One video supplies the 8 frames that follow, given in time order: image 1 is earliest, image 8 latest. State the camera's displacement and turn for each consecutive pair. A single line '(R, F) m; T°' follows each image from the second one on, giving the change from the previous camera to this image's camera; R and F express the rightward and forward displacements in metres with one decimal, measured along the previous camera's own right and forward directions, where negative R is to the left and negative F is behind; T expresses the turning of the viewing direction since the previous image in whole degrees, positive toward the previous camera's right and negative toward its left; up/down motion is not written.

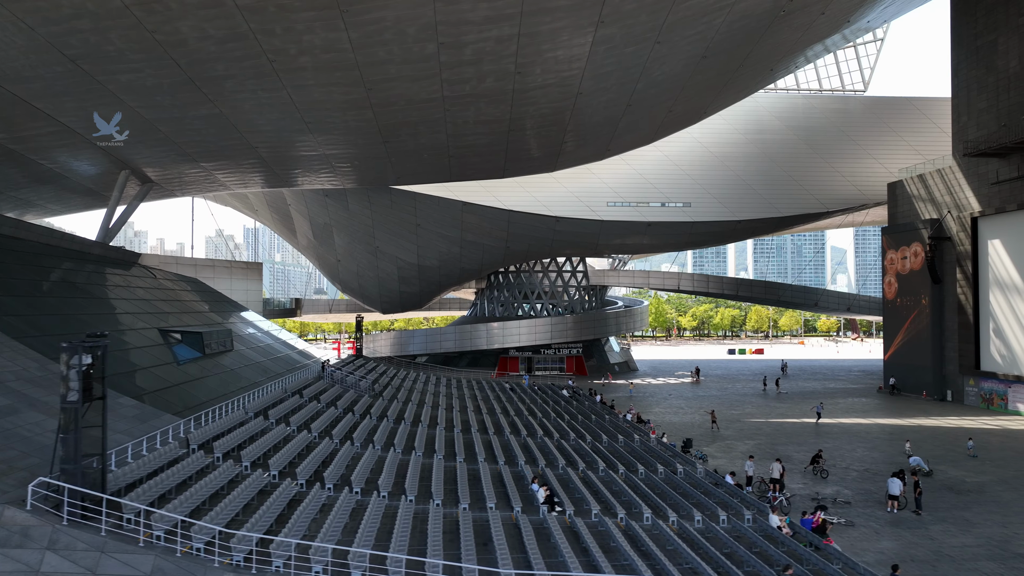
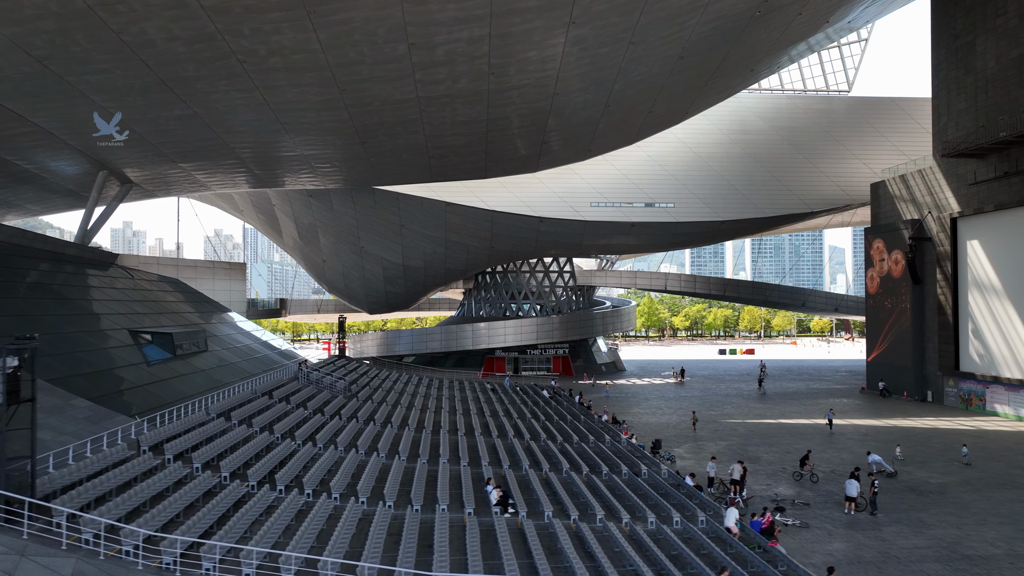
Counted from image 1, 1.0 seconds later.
(+0.7, 0.0) m; 0°
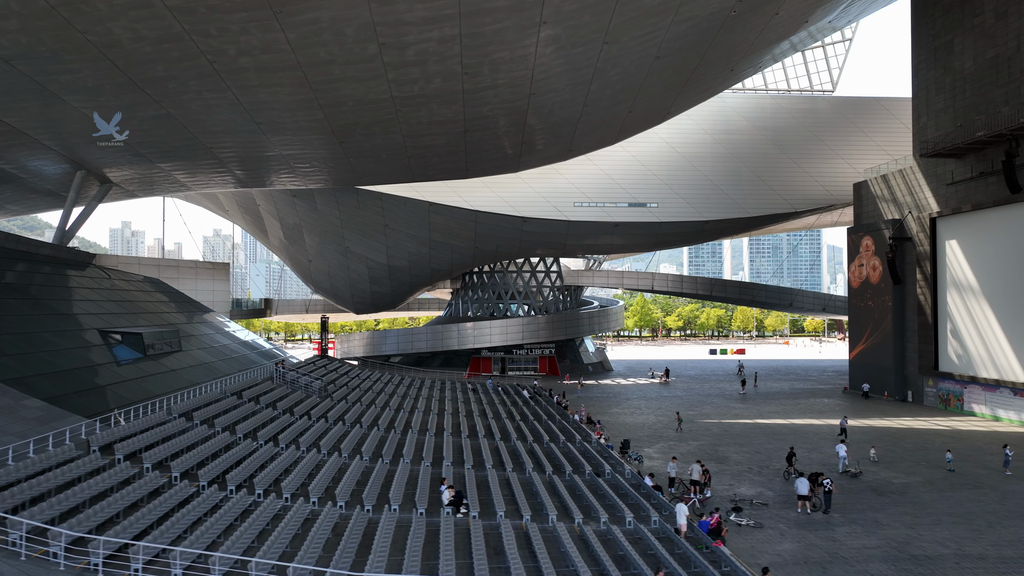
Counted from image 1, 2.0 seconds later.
(+0.7, 0.0) m; 0°
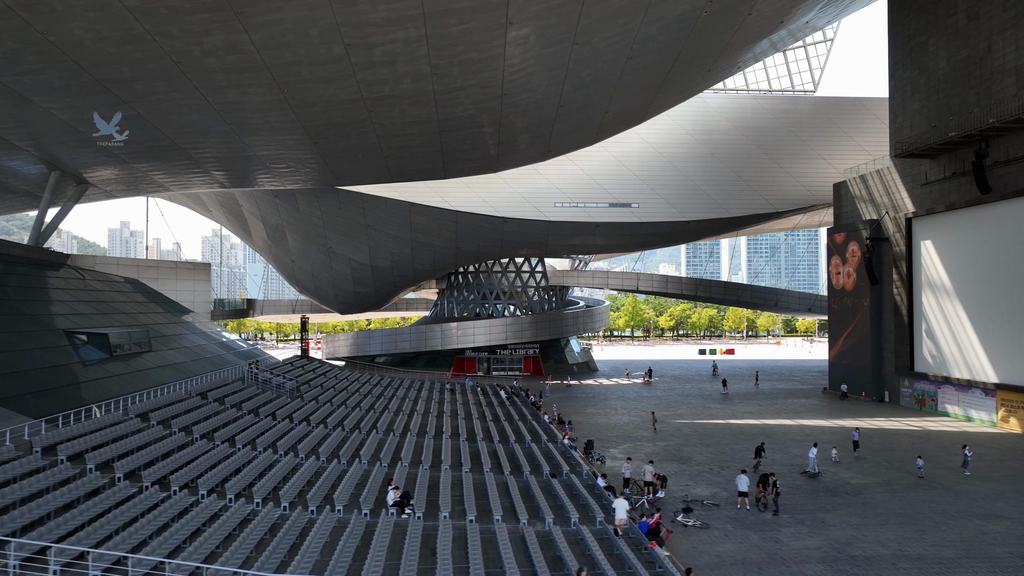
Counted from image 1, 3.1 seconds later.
(+0.8, 0.0) m; 0°
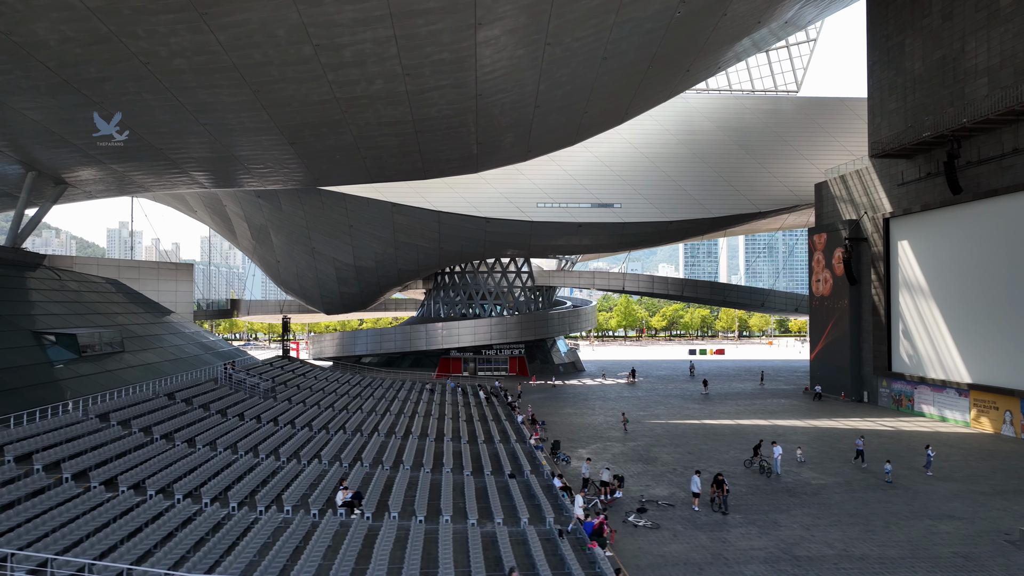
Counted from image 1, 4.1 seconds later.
(+0.8, 0.0) m; 0°
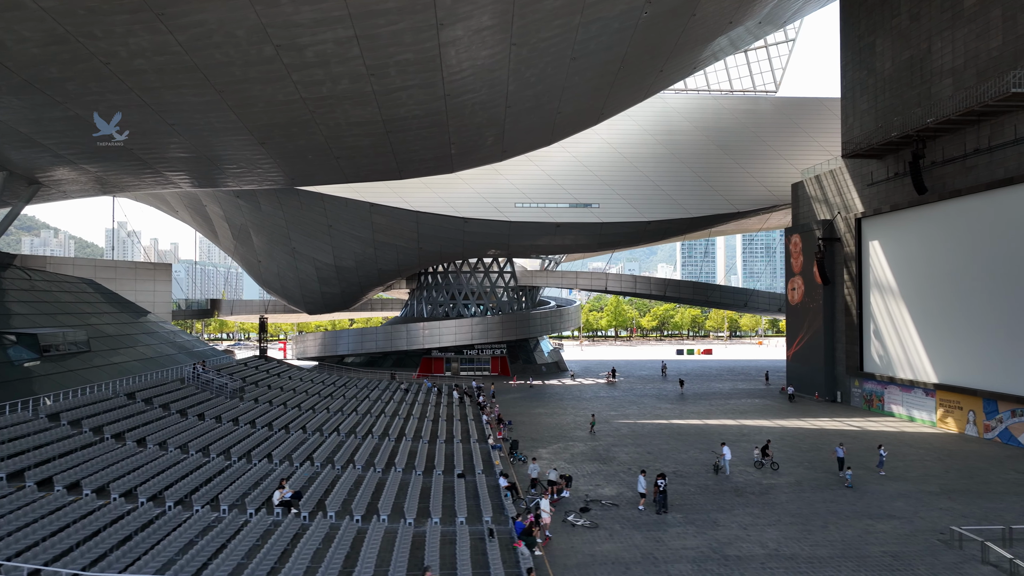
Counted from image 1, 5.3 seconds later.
(+0.9, 0.0) m; 0°
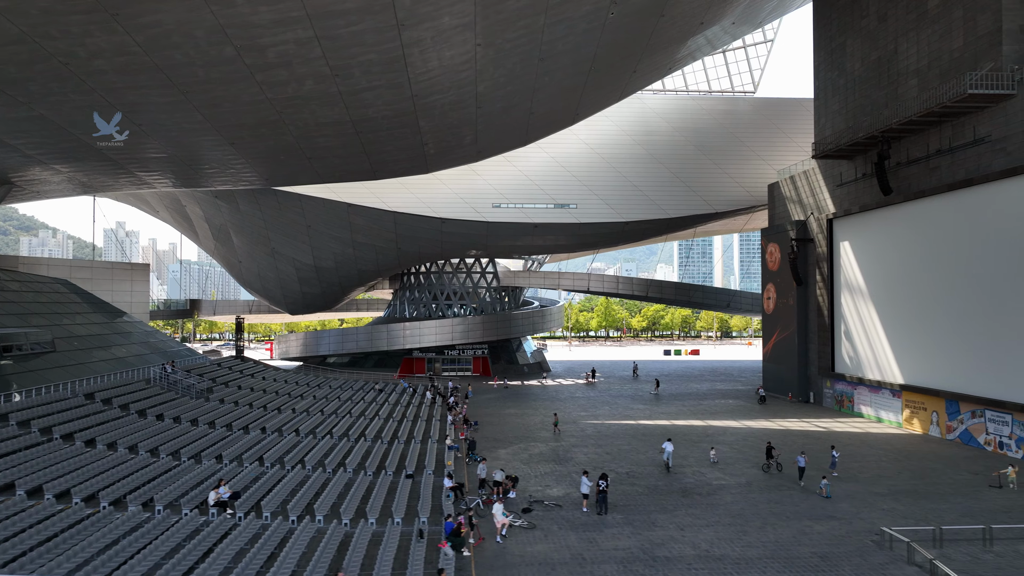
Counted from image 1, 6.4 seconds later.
(+1.0, 0.0) m; 0°
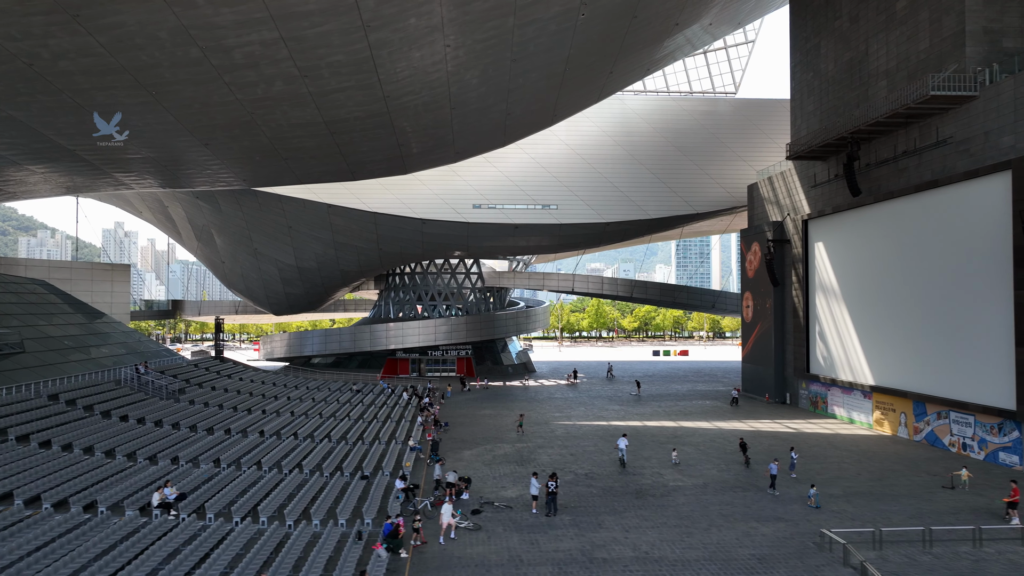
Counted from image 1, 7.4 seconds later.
(+0.8, 0.0) m; 0°
